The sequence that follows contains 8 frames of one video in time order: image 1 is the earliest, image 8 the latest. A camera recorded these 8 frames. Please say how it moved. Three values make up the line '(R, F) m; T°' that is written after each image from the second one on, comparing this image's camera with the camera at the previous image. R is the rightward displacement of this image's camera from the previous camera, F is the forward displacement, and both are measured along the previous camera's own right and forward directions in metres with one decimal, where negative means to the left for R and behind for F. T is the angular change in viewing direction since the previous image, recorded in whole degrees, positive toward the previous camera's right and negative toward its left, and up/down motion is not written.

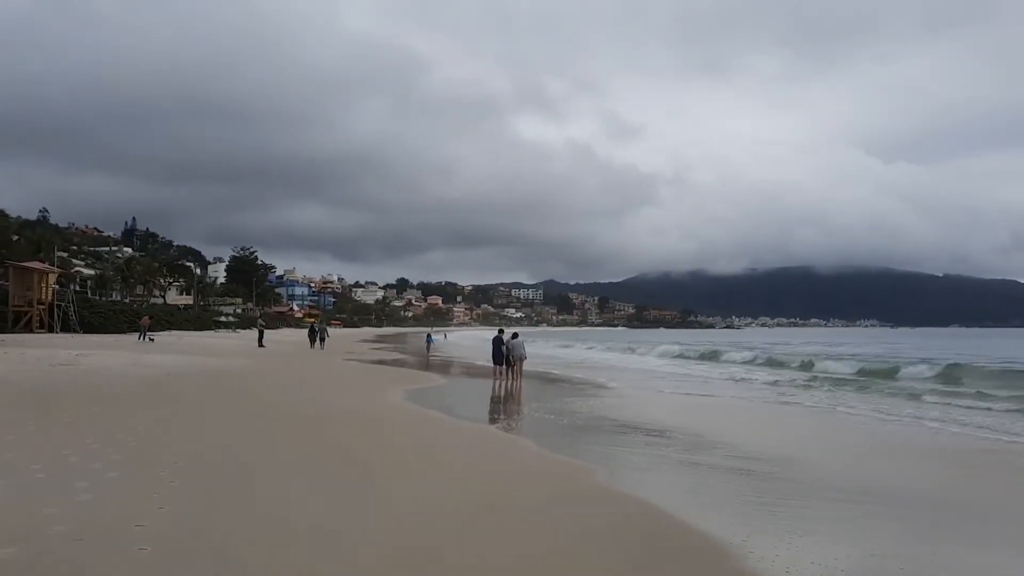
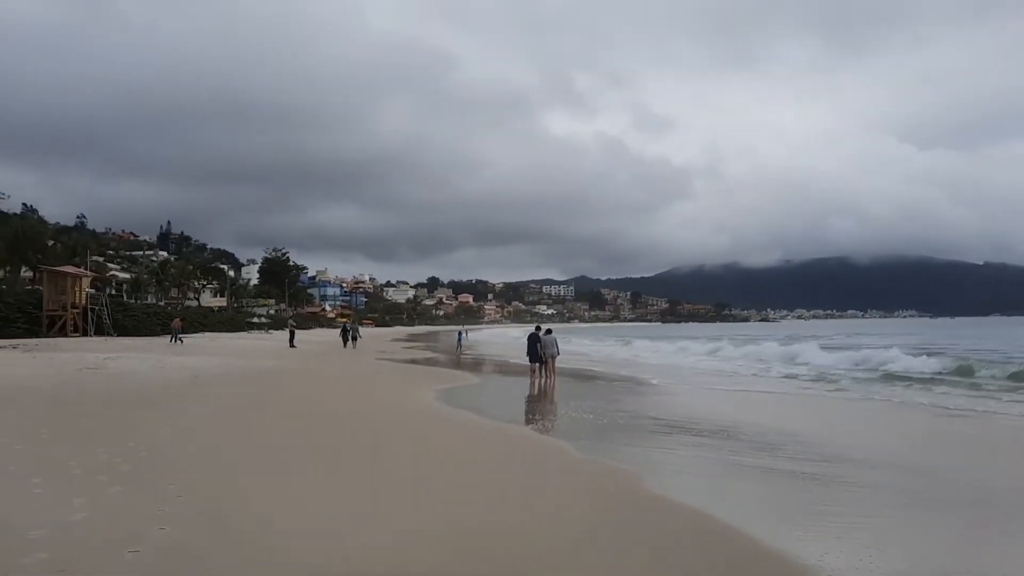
(-0.1, +0.5) m; -3°
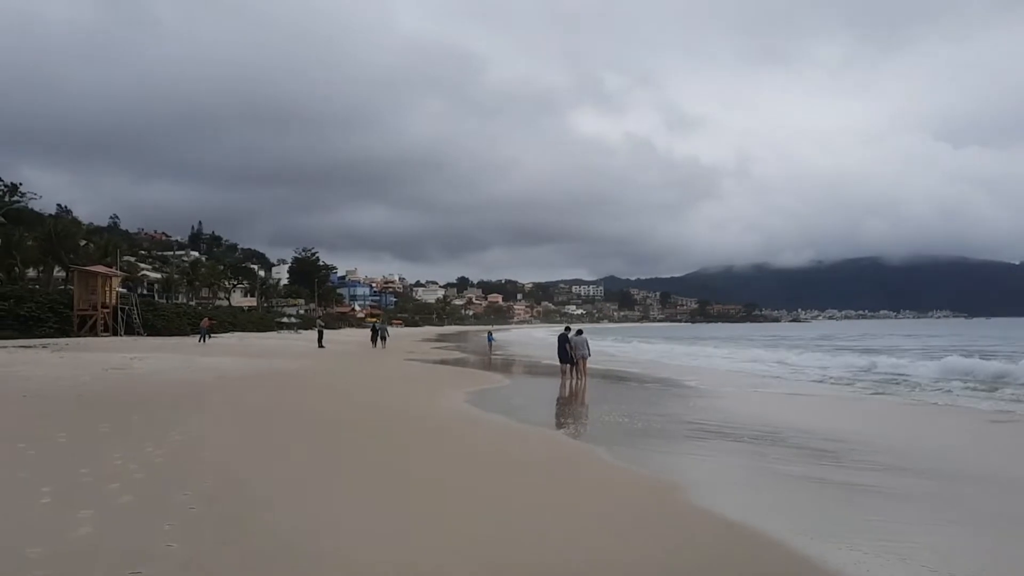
(-0.1, +0.3) m; -2°
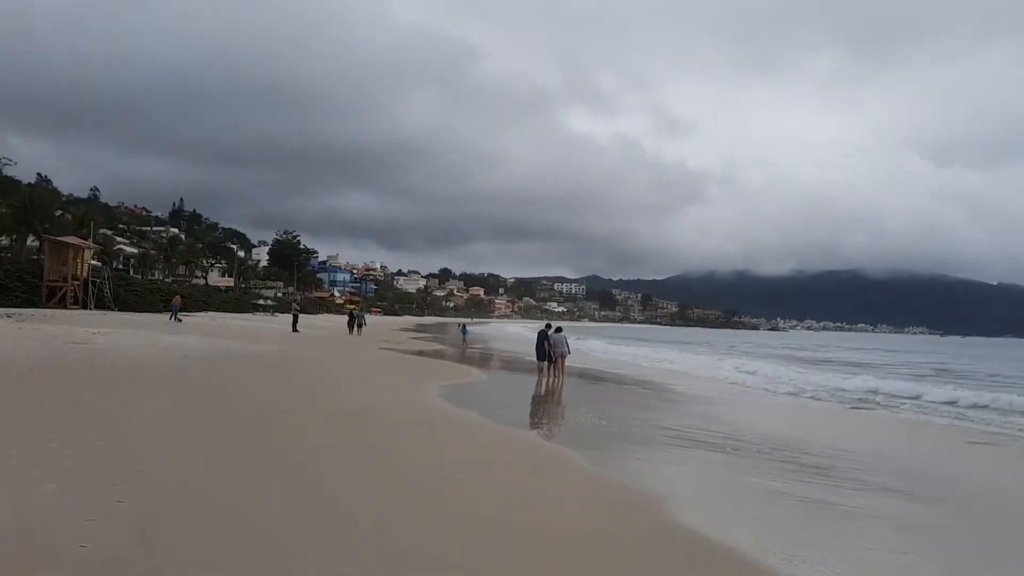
(0.0, +0.2) m; +2°
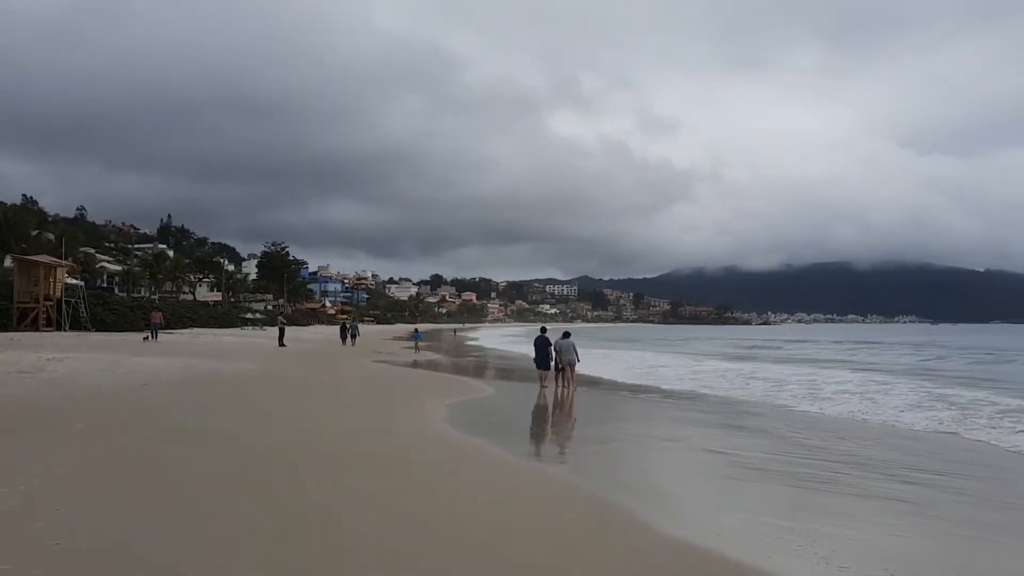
(-0.1, +0.9) m; +1°
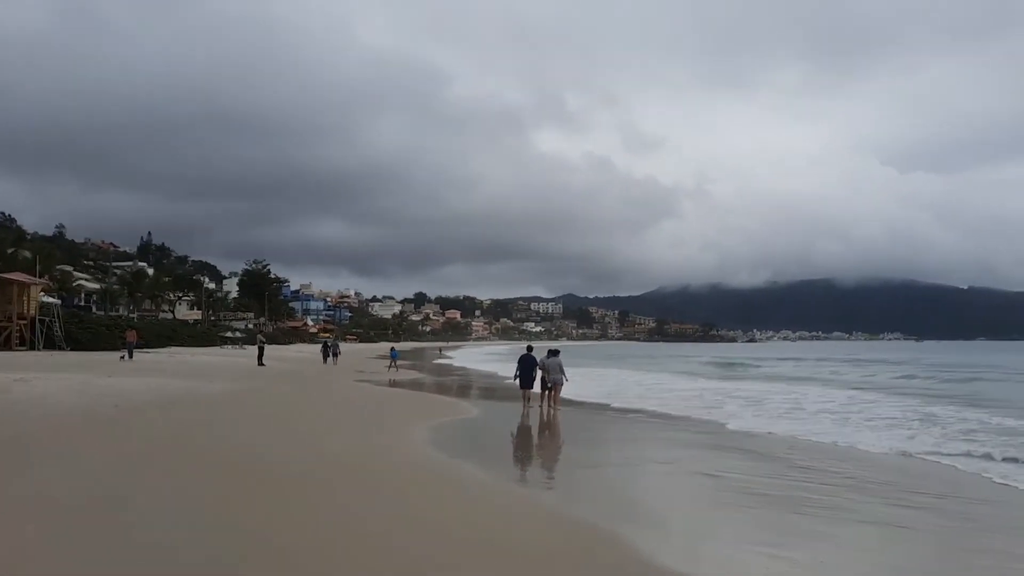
(0.0, +0.1) m; +1°
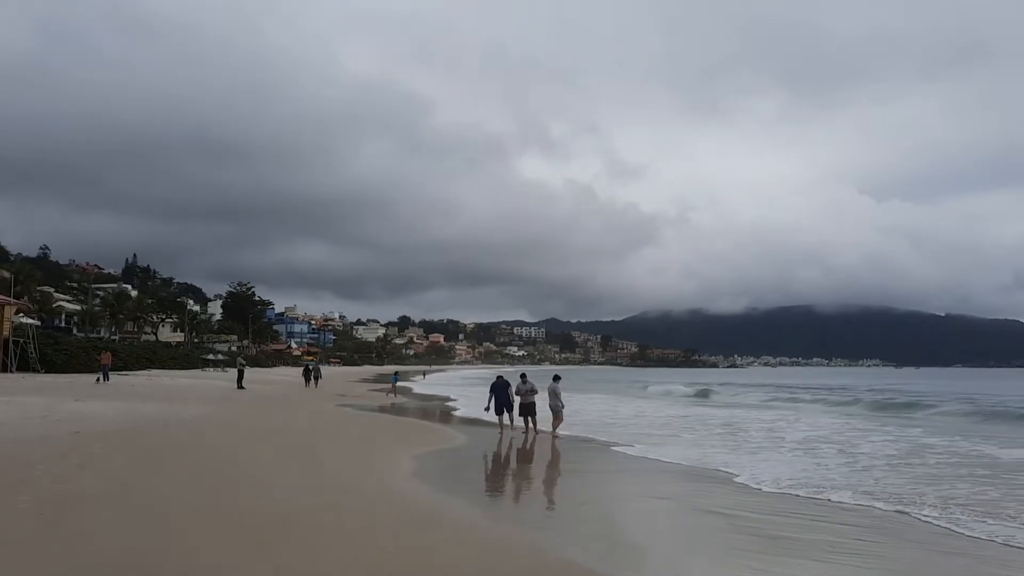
(0.0, 0.0) m; +1°
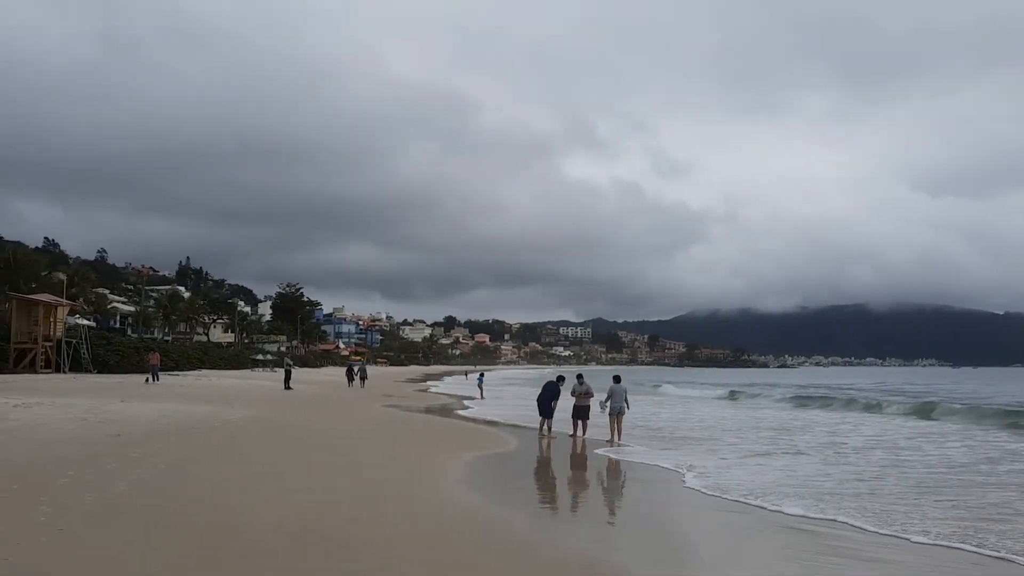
(-0.2, +0.6) m; -4°
